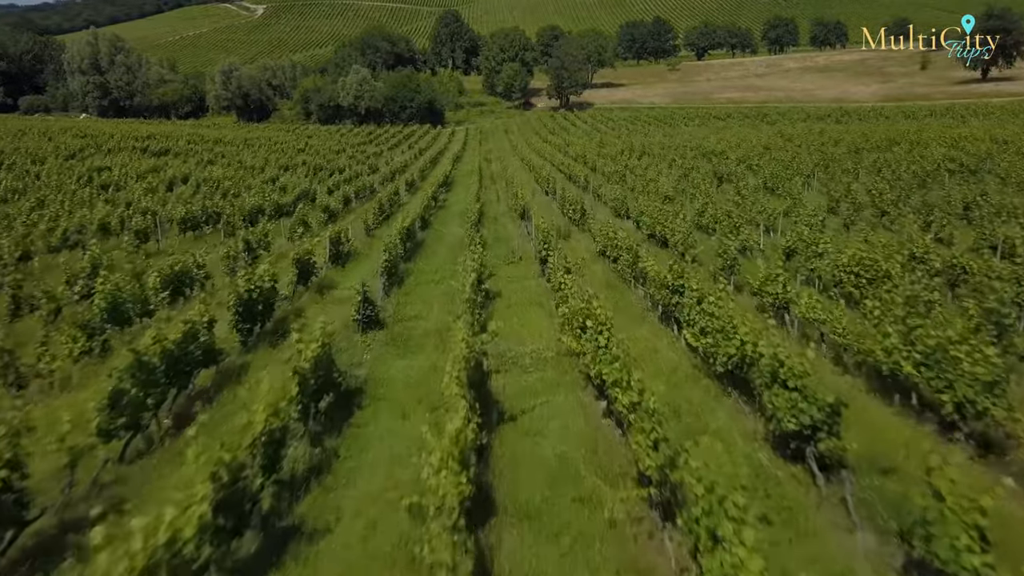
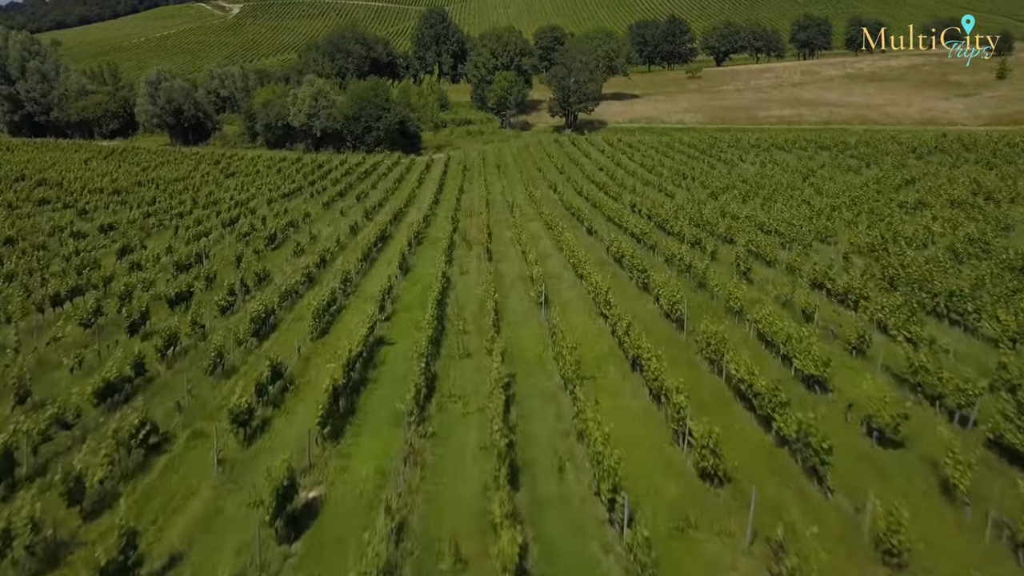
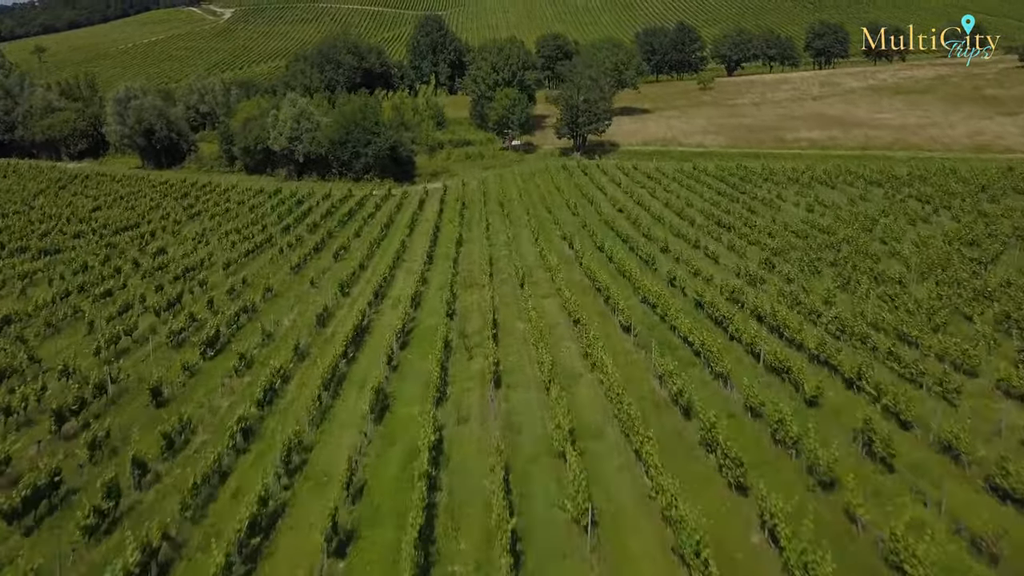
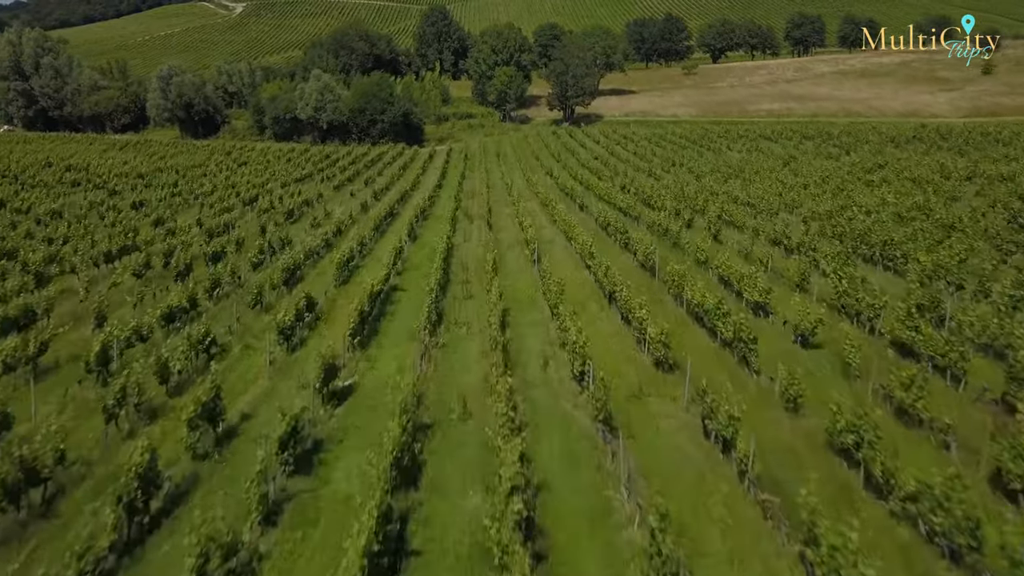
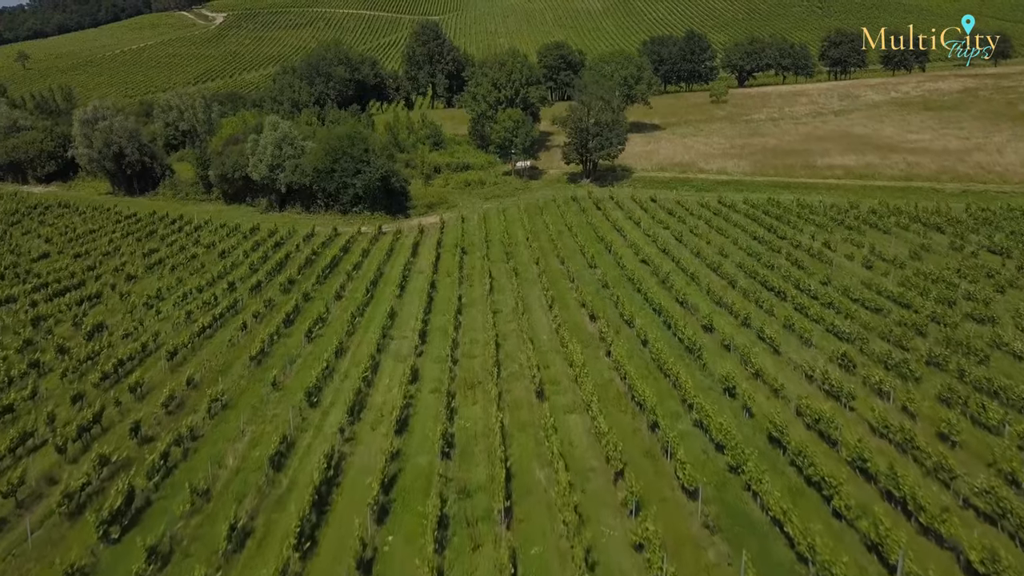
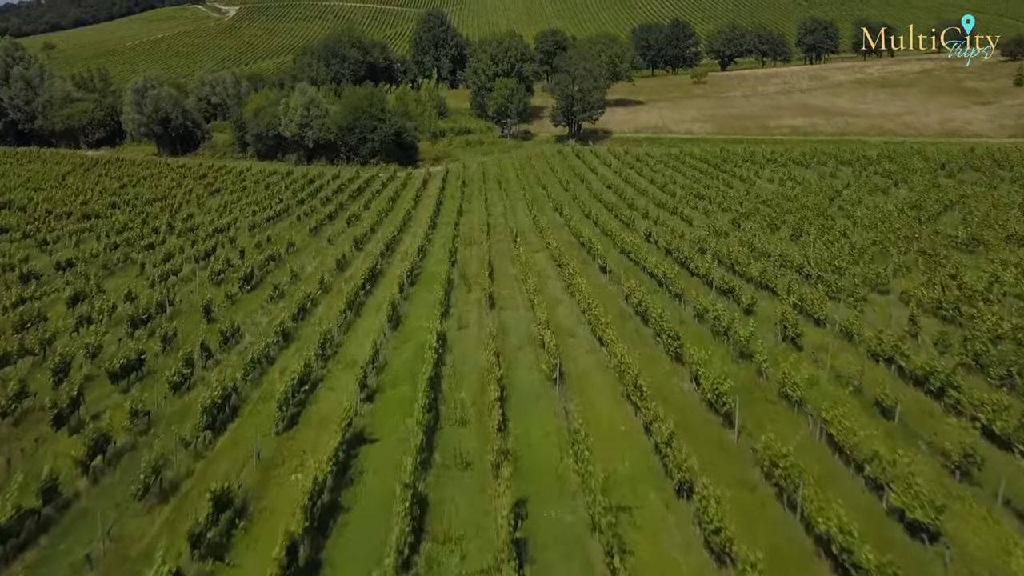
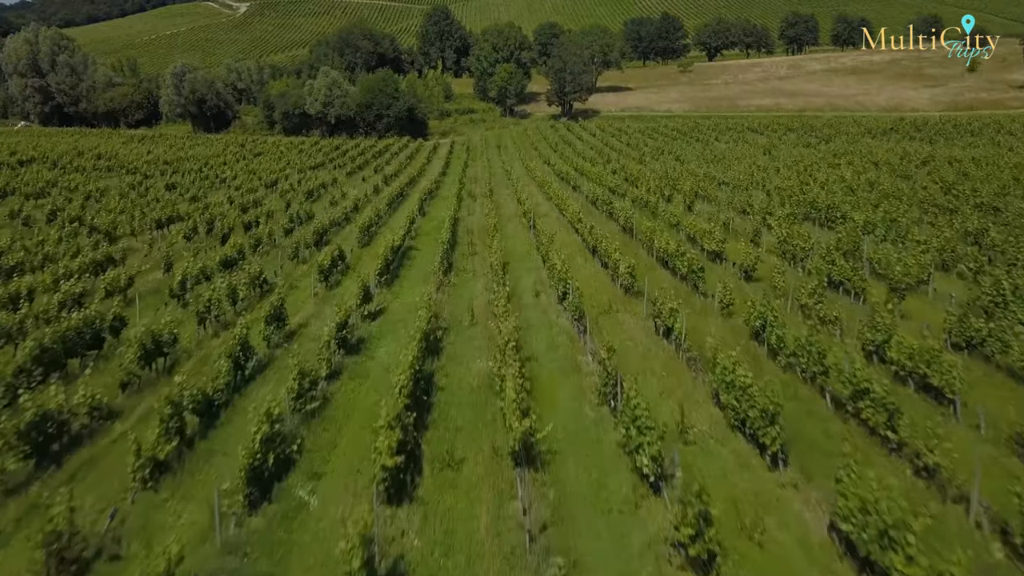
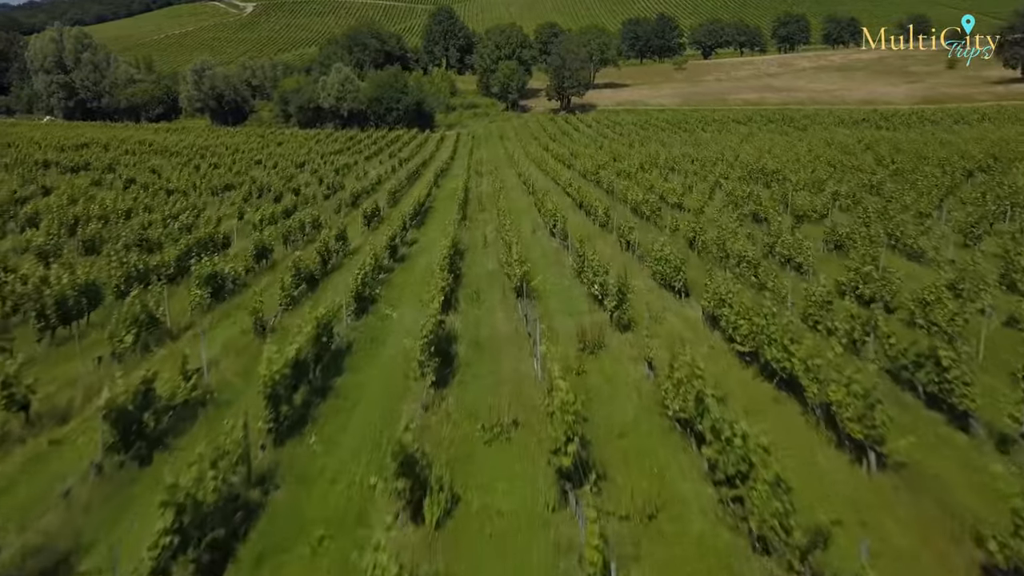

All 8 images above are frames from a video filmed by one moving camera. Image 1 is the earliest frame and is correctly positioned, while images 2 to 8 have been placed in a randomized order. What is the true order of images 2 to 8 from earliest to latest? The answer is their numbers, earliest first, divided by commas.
8, 7, 4, 2, 6, 3, 5
